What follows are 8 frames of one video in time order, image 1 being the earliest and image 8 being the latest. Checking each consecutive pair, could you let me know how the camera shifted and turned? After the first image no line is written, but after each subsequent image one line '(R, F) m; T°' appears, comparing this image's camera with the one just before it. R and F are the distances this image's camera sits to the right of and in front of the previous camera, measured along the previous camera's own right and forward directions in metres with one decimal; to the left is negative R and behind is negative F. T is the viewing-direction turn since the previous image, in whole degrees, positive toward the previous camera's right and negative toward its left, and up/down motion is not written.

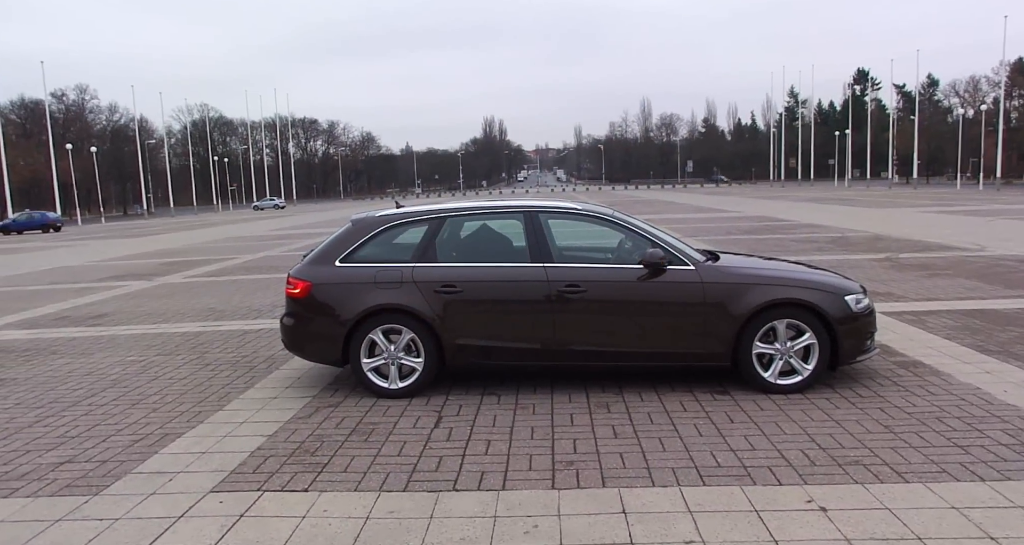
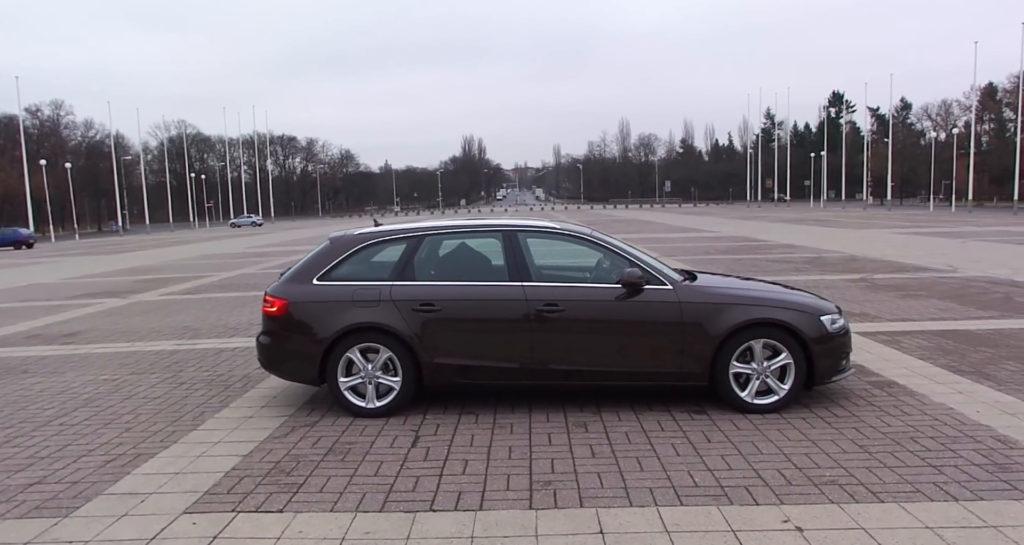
(0.0, 0.0) m; +2°
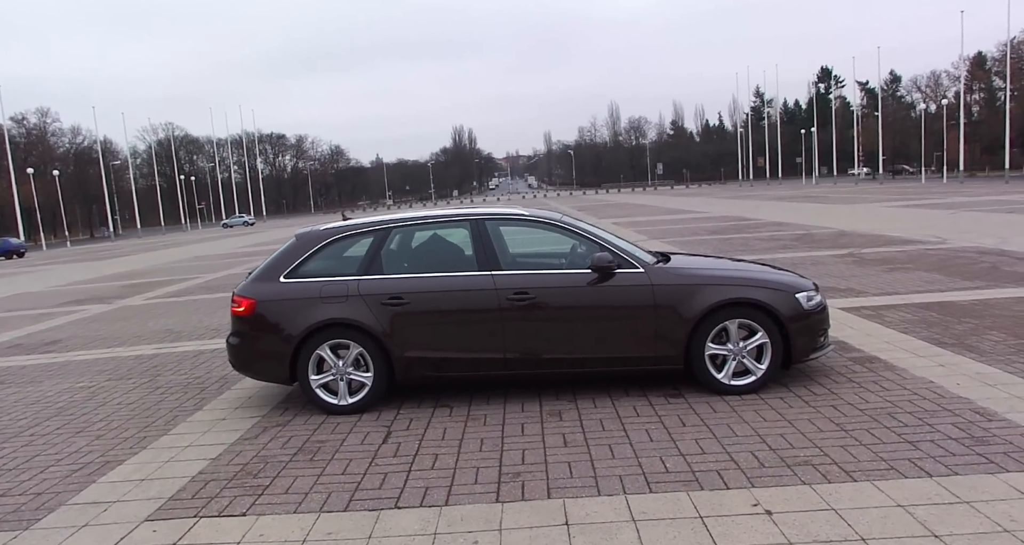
(+0.2, +0.1) m; 0°
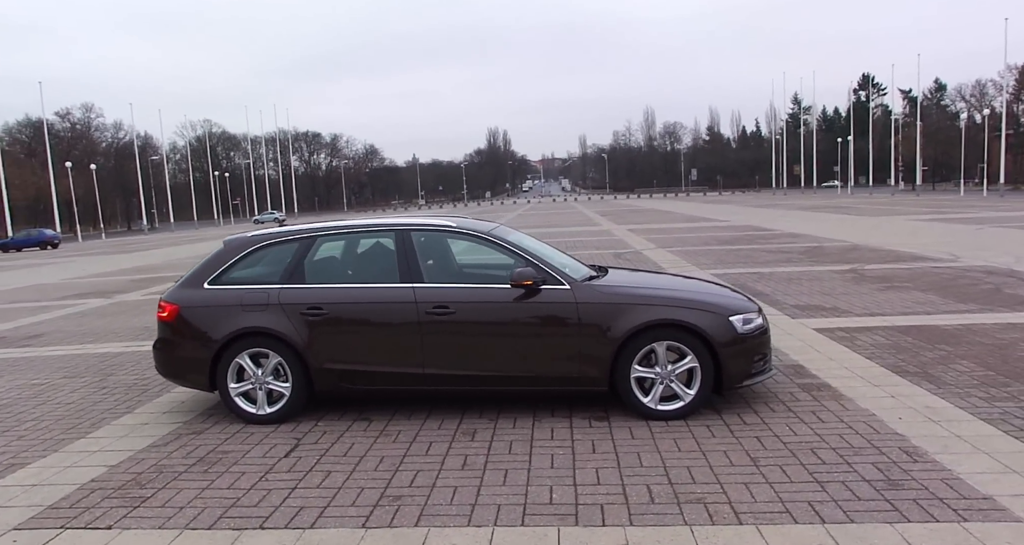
(+0.8, +0.2) m; -2°
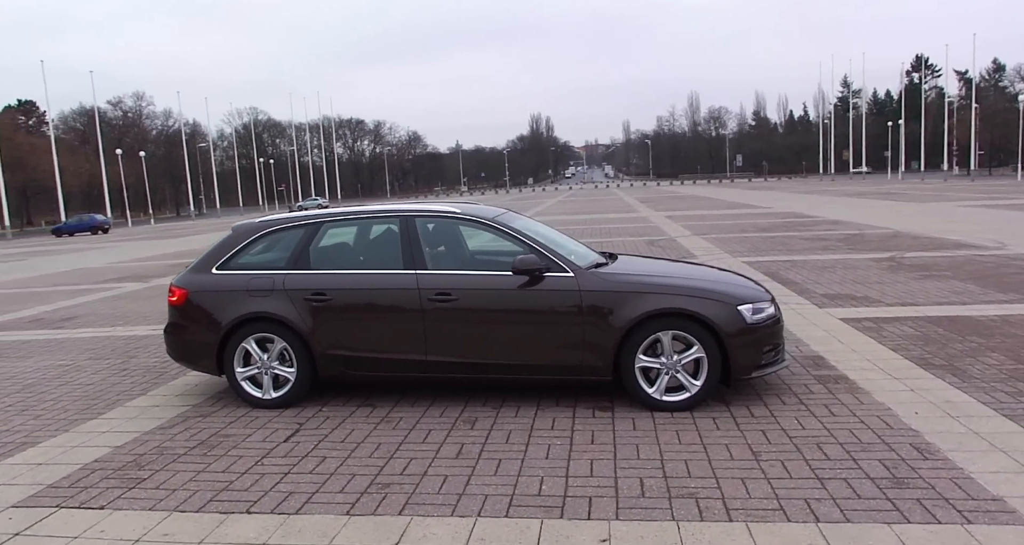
(+0.3, +0.1) m; -3°
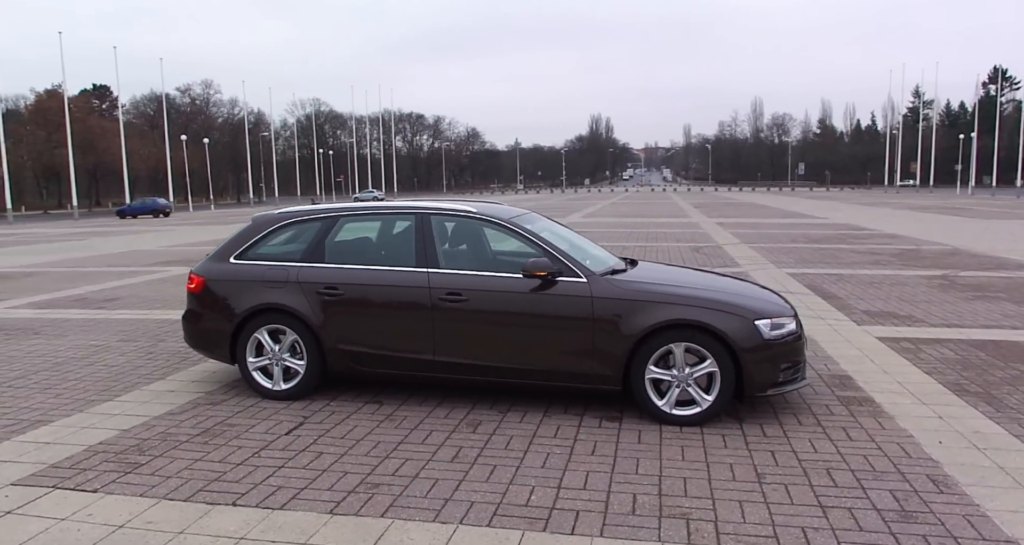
(+0.2, +0.1) m; -4°
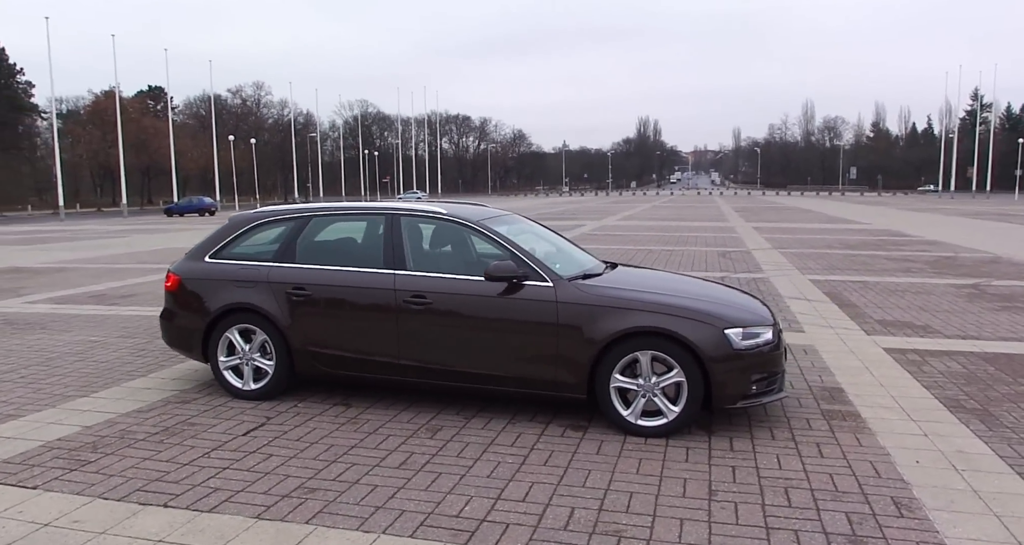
(+0.5, +0.1) m; -3°
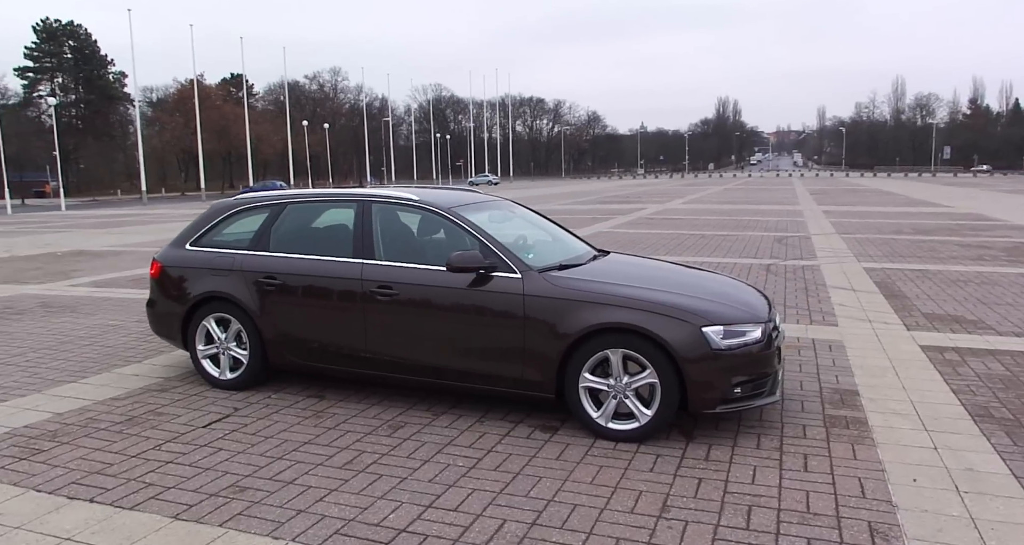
(+0.6, +0.3) m; -6°
